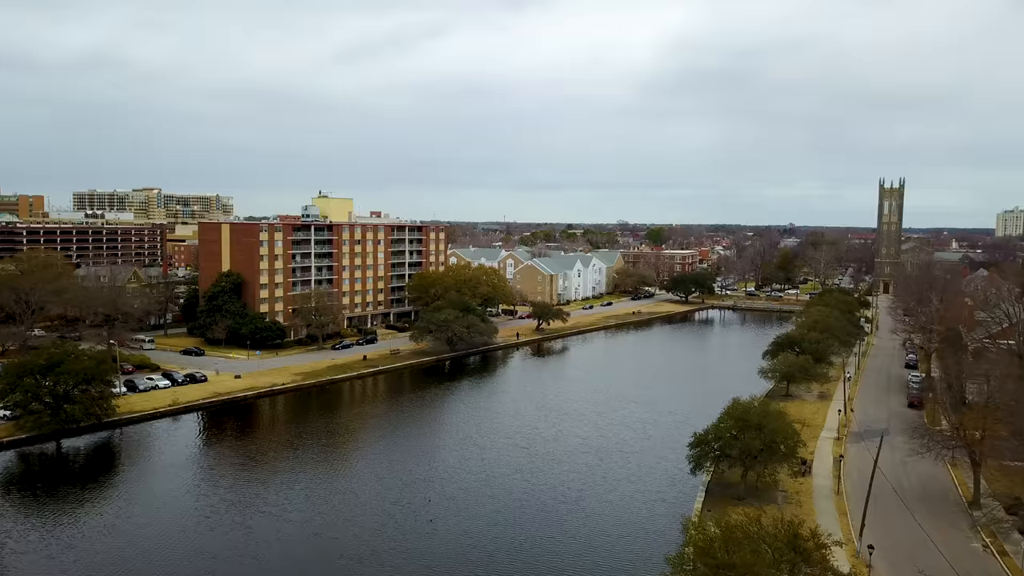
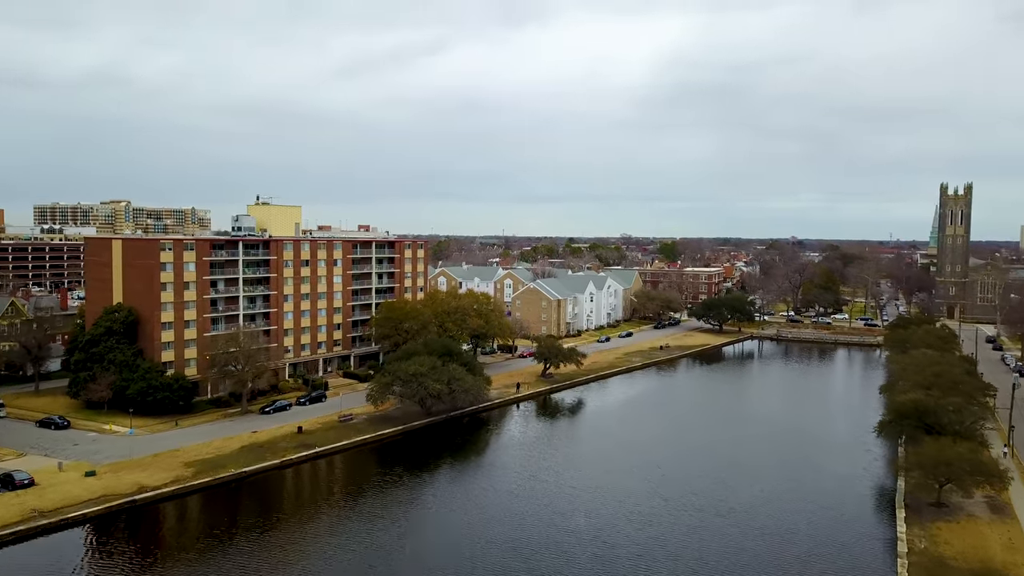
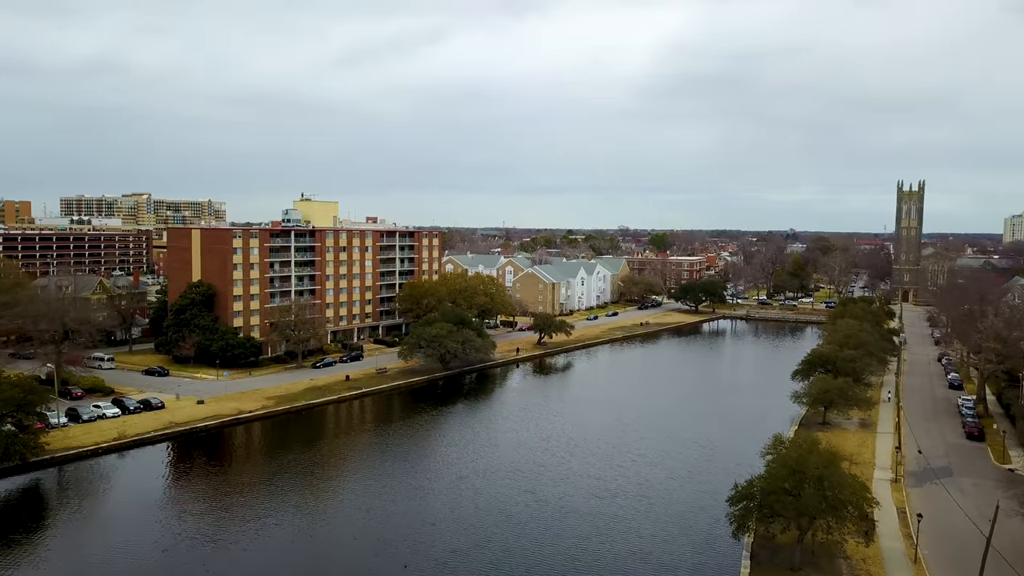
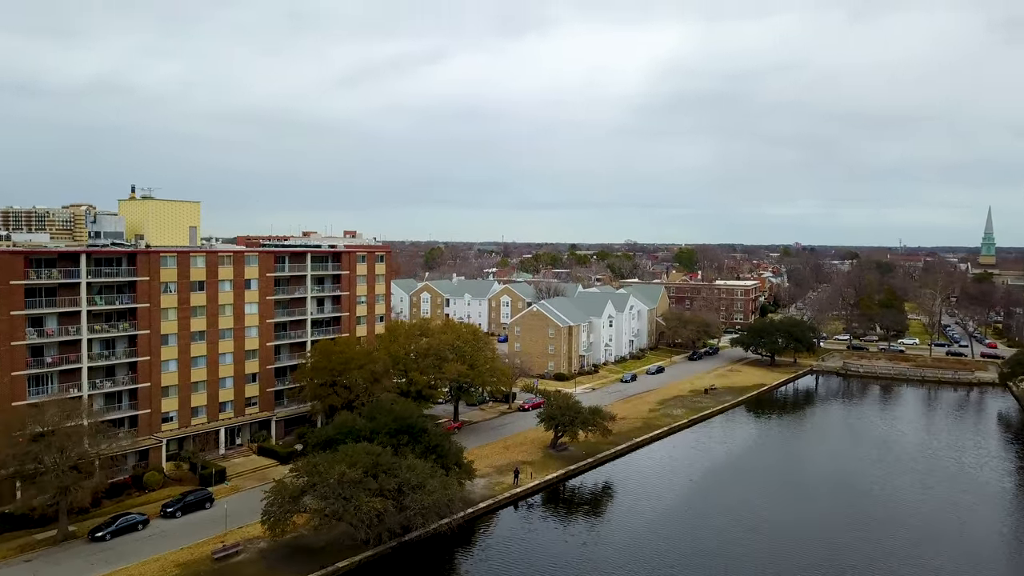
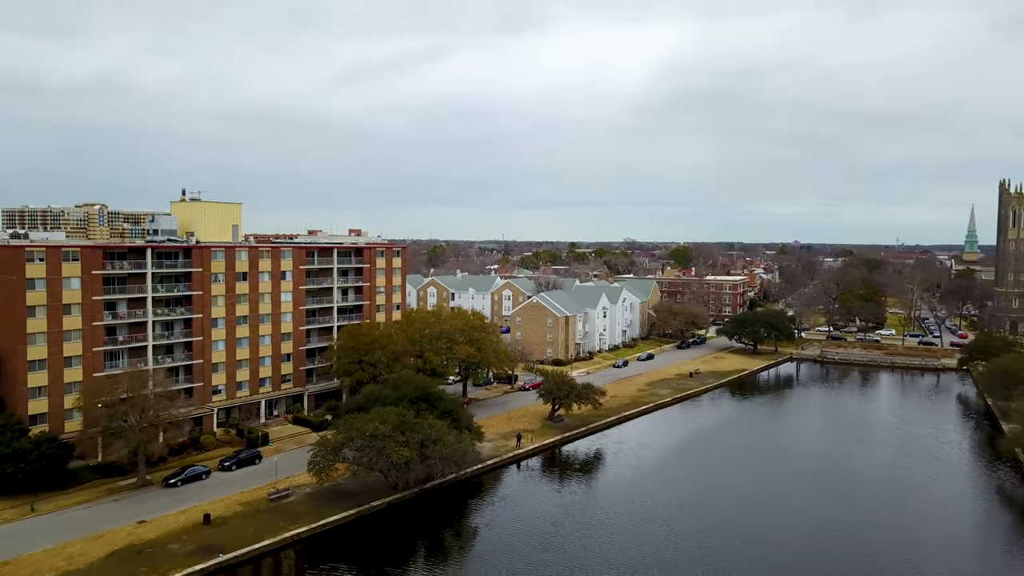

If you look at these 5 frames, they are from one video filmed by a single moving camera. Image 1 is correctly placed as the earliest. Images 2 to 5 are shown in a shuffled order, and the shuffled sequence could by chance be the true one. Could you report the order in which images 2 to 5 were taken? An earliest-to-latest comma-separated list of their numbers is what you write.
3, 2, 5, 4
